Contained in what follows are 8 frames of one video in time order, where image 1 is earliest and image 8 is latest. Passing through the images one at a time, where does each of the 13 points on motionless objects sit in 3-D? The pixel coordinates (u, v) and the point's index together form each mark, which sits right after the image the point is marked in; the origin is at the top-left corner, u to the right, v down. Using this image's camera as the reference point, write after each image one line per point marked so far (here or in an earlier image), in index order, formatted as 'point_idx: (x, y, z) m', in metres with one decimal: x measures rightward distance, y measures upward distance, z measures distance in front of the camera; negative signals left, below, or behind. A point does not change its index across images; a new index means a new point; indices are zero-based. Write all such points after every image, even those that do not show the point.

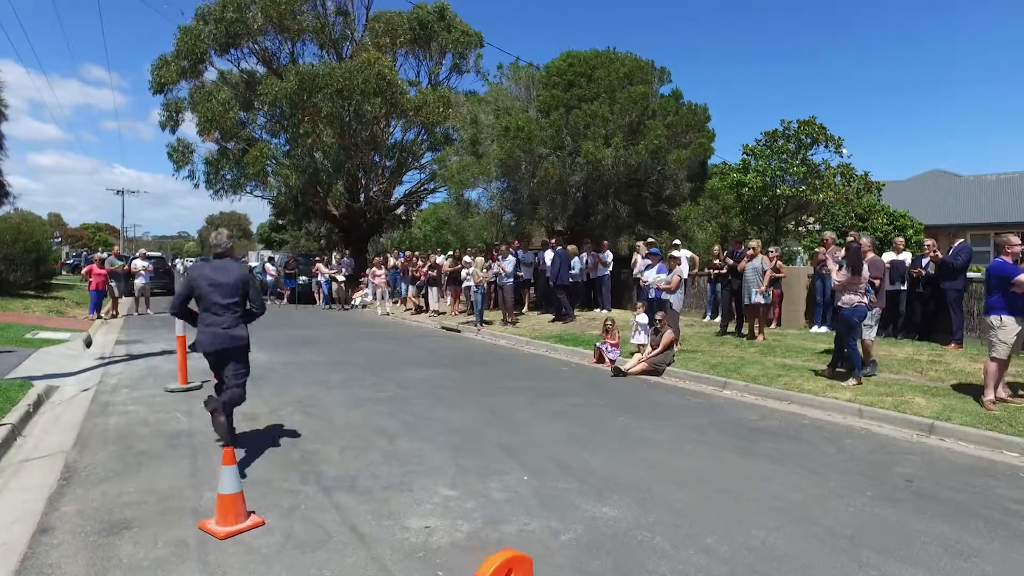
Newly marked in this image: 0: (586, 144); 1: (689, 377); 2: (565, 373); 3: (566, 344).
0: (+2.0, +3.8, +17.3) m
1: (+2.7, -1.4, +10.2) m
2: (+0.9, -1.4, +10.8) m
3: (+1.1, -1.2, +13.5) m
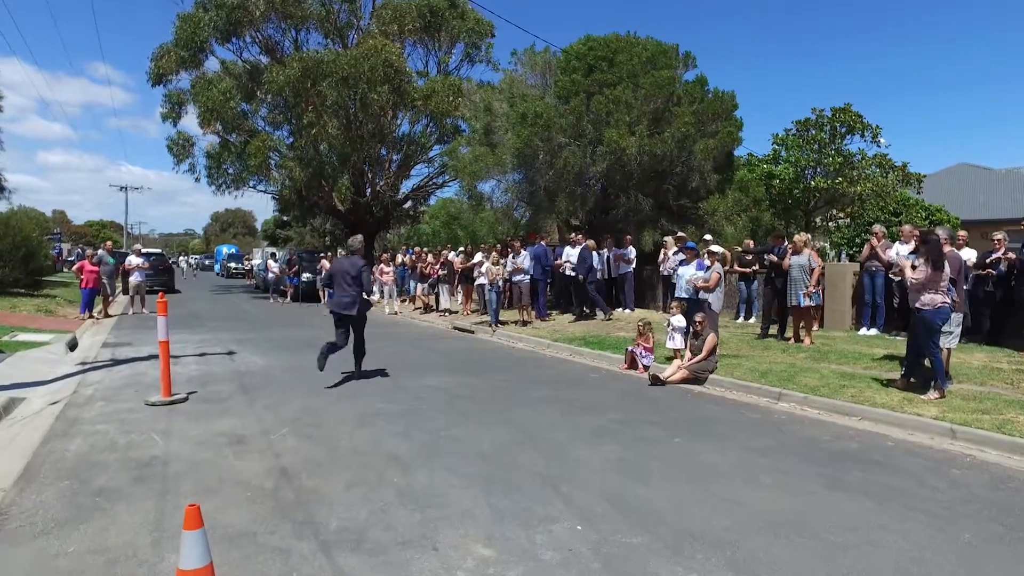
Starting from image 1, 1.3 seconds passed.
0: (+2.4, +3.8, +16.2) m
1: (+3.1, -1.4, +9.1) m
2: (+1.2, -1.4, +9.7) m
3: (+1.5, -1.1, +12.4) m
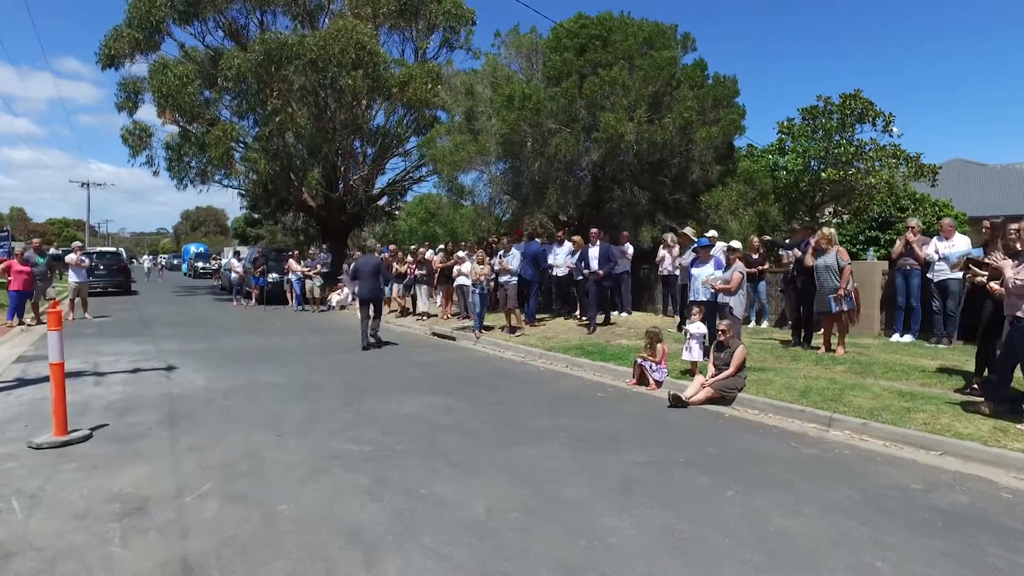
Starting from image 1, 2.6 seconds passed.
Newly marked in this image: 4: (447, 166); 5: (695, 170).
0: (+2.1, +3.8, +14.6) m
1: (+3.0, -1.4, +7.6) m
2: (+1.1, -1.4, +8.1) m
3: (+1.3, -1.2, +10.9) m
4: (-1.7, +3.2, +17.2) m
5: (+4.5, +2.9, +16.3) m
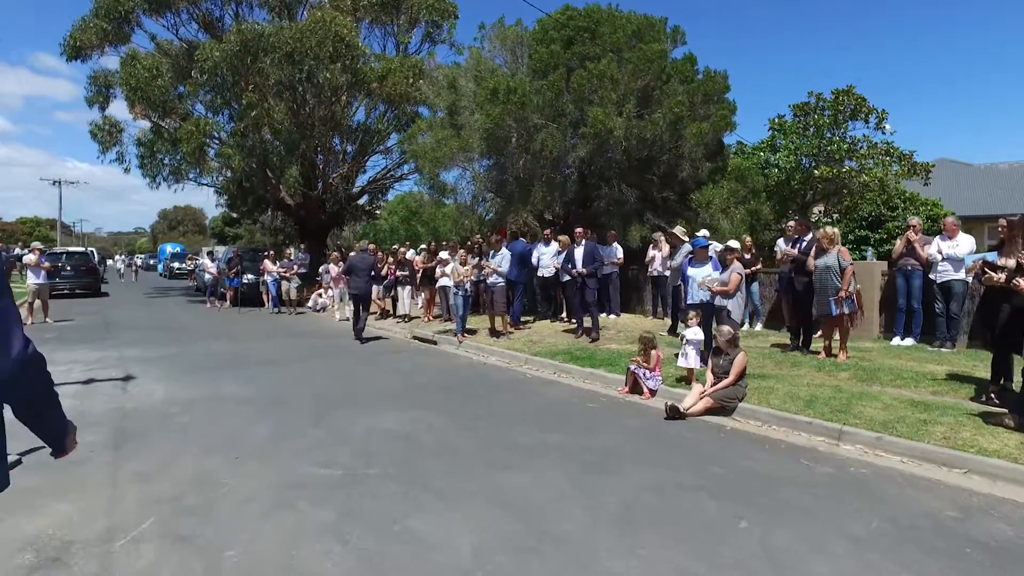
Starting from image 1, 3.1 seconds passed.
0: (+1.7, +3.8, +14.1) m
1: (+2.9, -1.4, +7.1) m
2: (+1.0, -1.4, +7.6) m
3: (+1.1, -1.2, +10.3) m
4: (-2.1, +3.2, +16.6) m
5: (+4.1, +2.9, +15.8) m
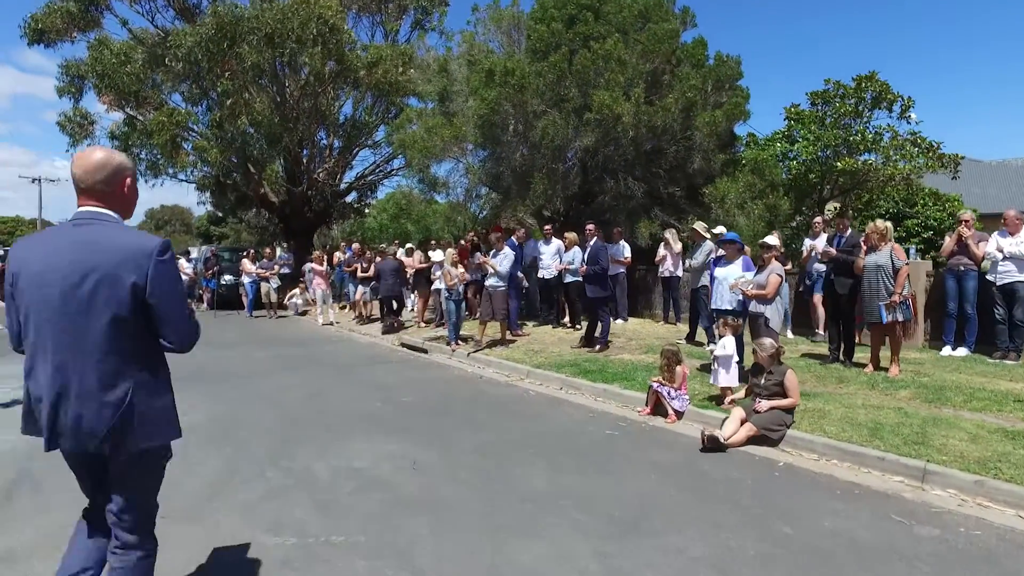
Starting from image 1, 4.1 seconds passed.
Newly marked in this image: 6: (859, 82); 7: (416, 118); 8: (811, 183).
0: (+1.7, +3.7, +12.8) m
1: (+2.9, -1.5, +5.8) m
2: (+1.0, -1.5, +6.3) m
3: (+1.1, -1.2, +9.0) m
4: (-2.2, +3.1, +15.3) m
5: (+4.1, +2.9, +14.6) m
6: (+8.0, +4.8, +15.4) m
7: (-2.5, +4.5, +17.4) m
8: (+7.3, +2.6, +16.0) m
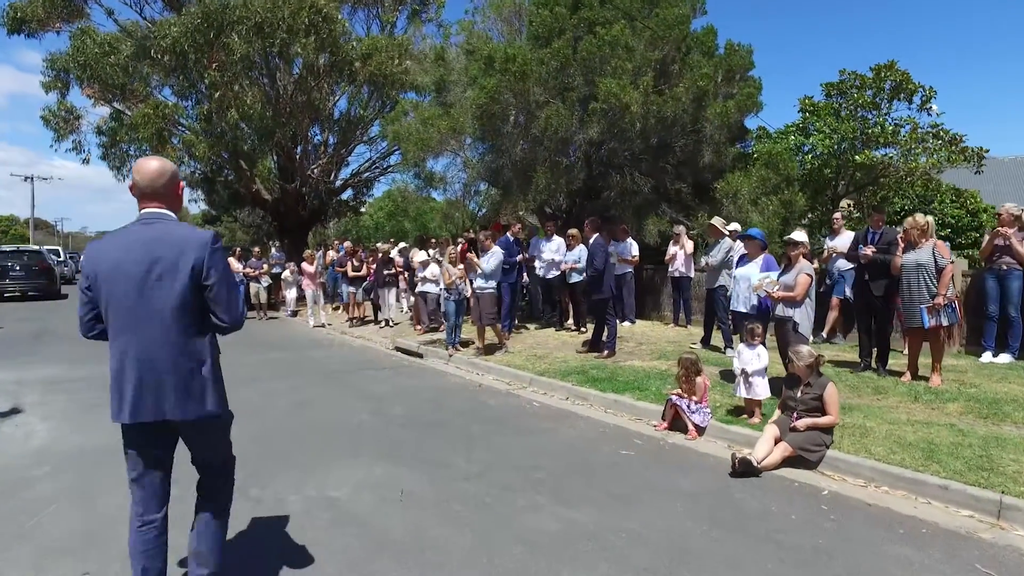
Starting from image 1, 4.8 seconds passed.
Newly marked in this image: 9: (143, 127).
0: (+1.7, +3.7, +12.1) m
1: (+2.9, -1.5, +5.1) m
2: (+1.0, -1.5, +5.5) m
3: (+1.1, -1.3, +8.2) m
4: (-2.2, +3.1, +14.5) m
5: (+4.1, +2.8, +13.8) m
6: (+8.1, +4.8, +14.6) m
7: (-2.5, +4.5, +16.6) m
8: (+7.3, +2.5, +15.3) m
9: (-11.1, +4.8, +20.0) m
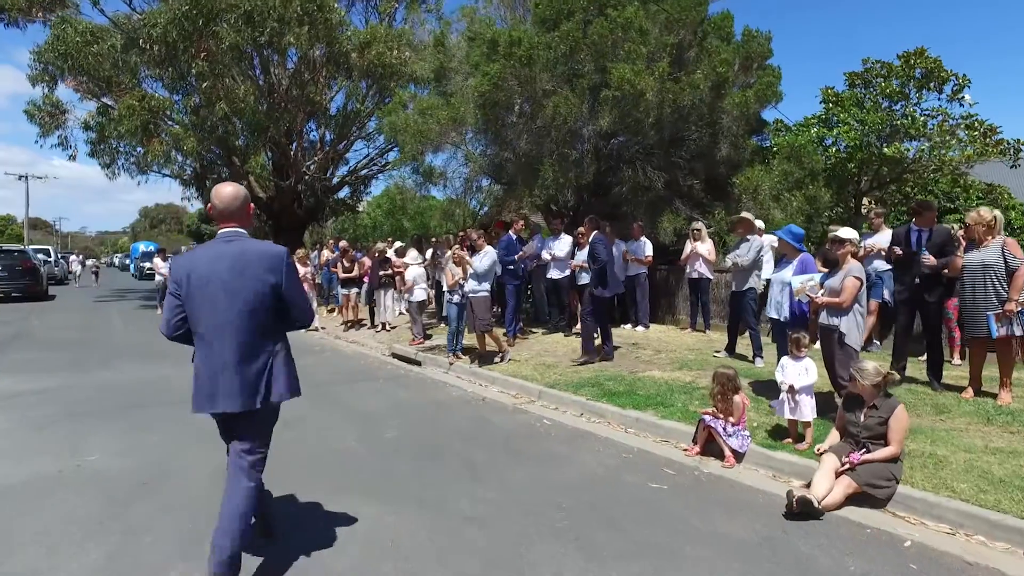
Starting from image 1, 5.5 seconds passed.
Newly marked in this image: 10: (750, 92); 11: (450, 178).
0: (+1.8, +3.7, +11.2) m
1: (+3.0, -1.5, +4.2) m
2: (+1.1, -1.5, +4.6) m
3: (+1.2, -1.3, +7.3) m
4: (-2.1, +3.1, +13.6) m
5: (+4.2, +2.8, +12.9) m
6: (+8.1, +4.7, +13.7) m
7: (-2.4, +4.4, +15.7) m
8: (+7.4, +2.5, +14.4) m
9: (-11.0, +4.8, +19.1) m
10: (+4.6, +3.8, +12.7) m
11: (-1.5, +2.6, +15.7) m
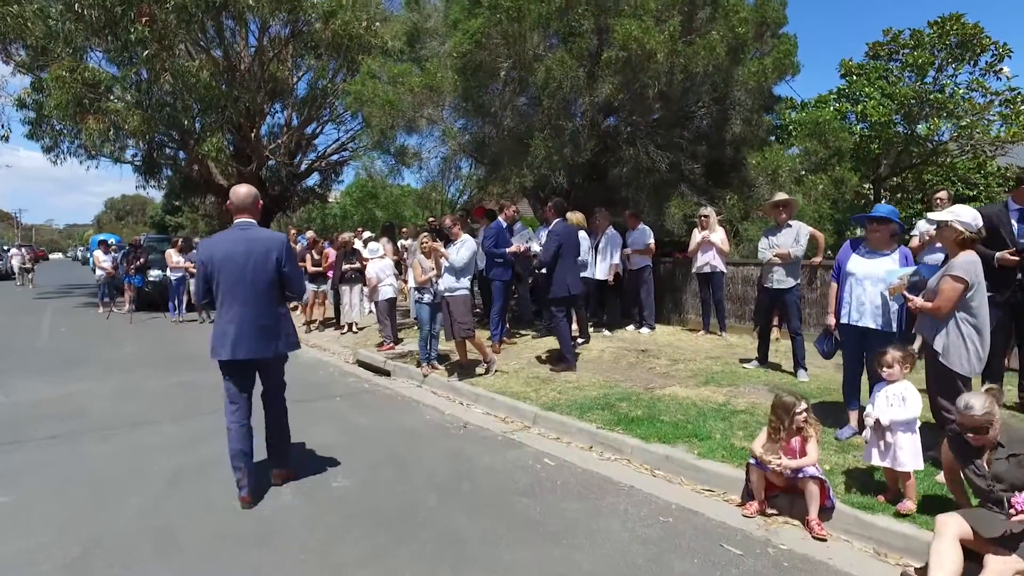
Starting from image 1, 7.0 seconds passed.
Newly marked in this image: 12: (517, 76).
0: (+1.6, +3.8, +9.5) m
1: (+3.0, -1.5, +2.6) m
2: (+1.1, -1.6, +3.0) m
3: (+1.1, -1.3, +5.7) m
4: (-2.4, +3.1, +11.8) m
5: (+3.9, +2.9, +11.3) m
6: (+7.9, +4.8, +12.2) m
7: (-2.8, +4.5, +13.9) m
8: (+7.1, +2.6, +12.9) m
9: (-11.5, +4.9, +17.0) m
10: (+4.3, +3.9, +11.1) m
11: (-1.8, +2.7, +13.9) m
12: (+0.1, +3.3, +10.3) m
